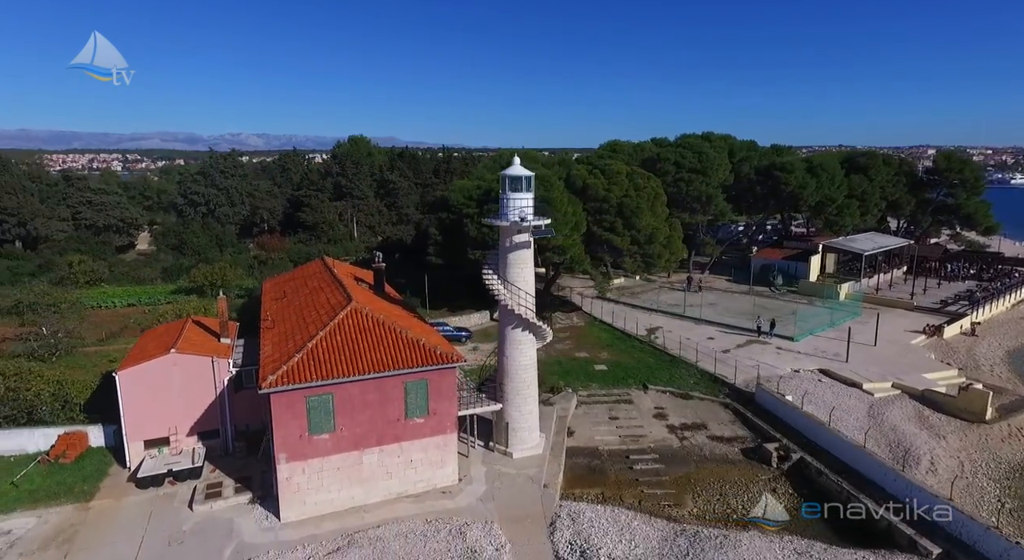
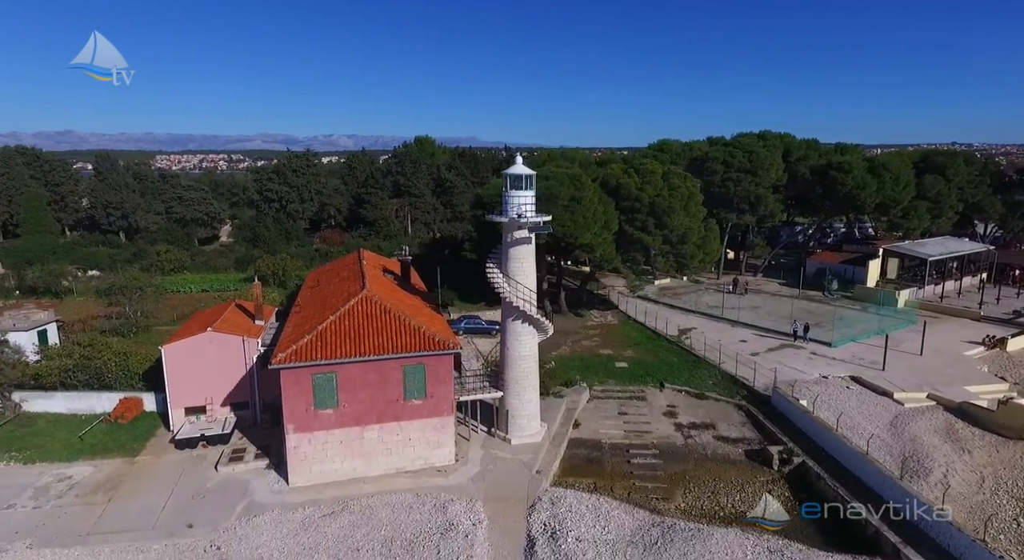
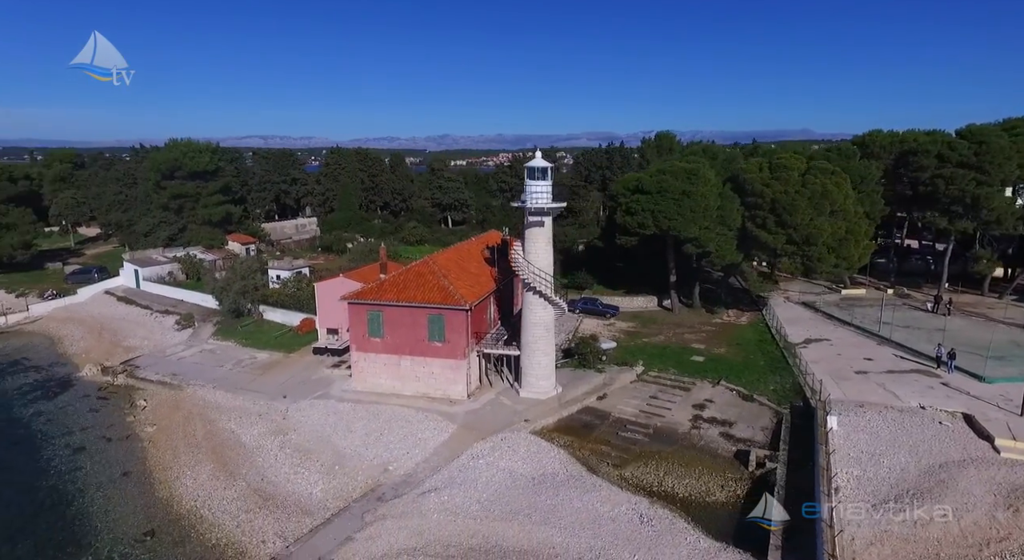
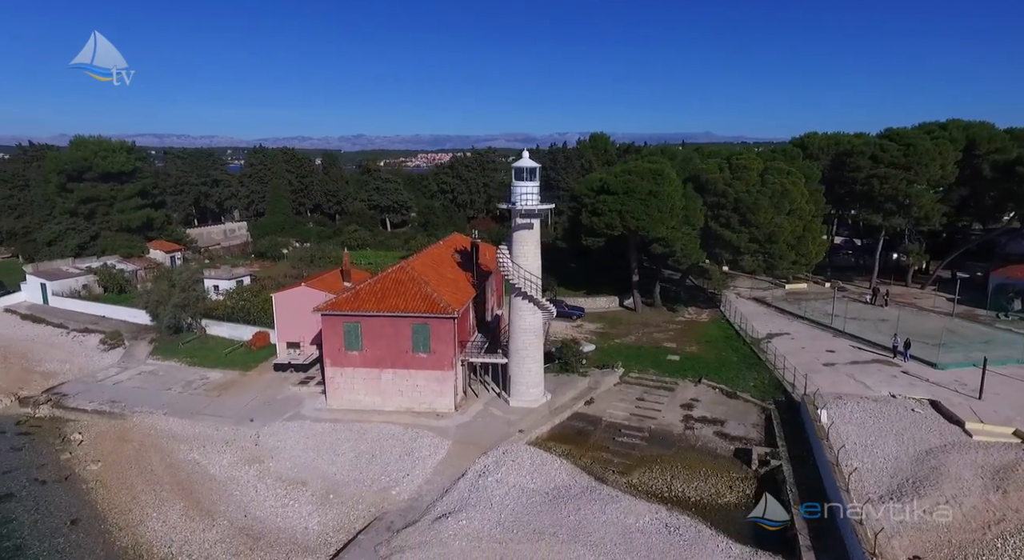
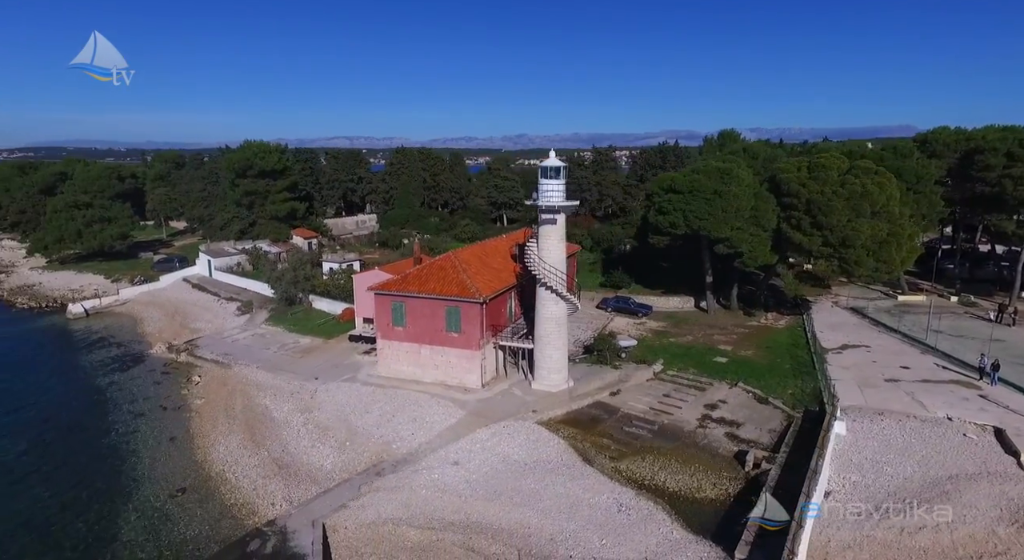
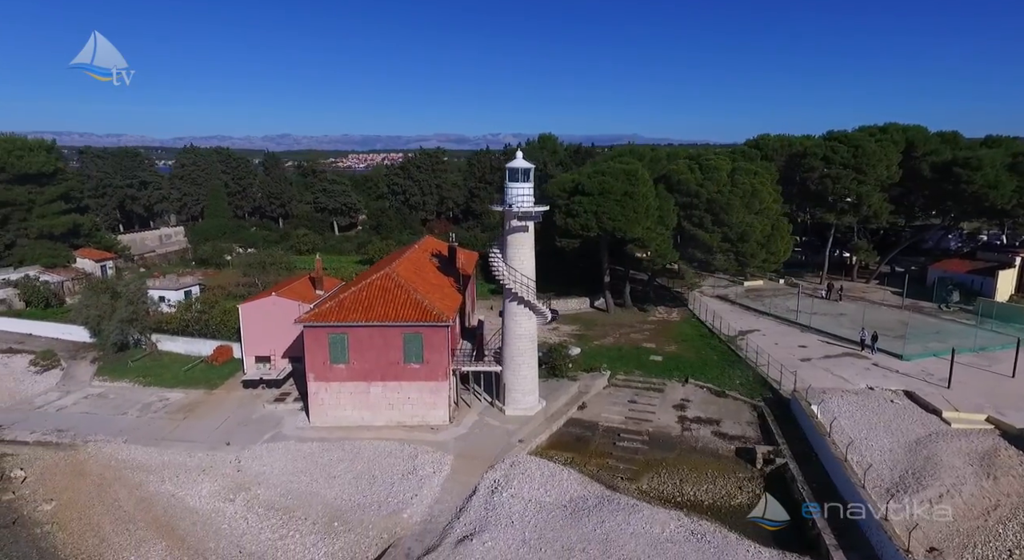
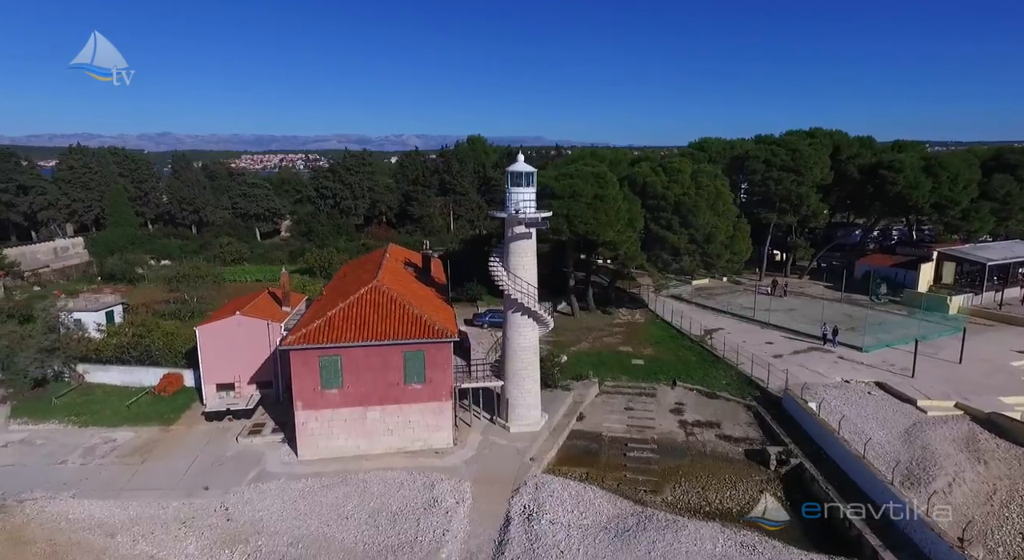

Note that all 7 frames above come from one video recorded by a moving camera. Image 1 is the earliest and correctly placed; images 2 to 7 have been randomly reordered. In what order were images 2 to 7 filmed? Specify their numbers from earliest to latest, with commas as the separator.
2, 7, 6, 4, 3, 5
